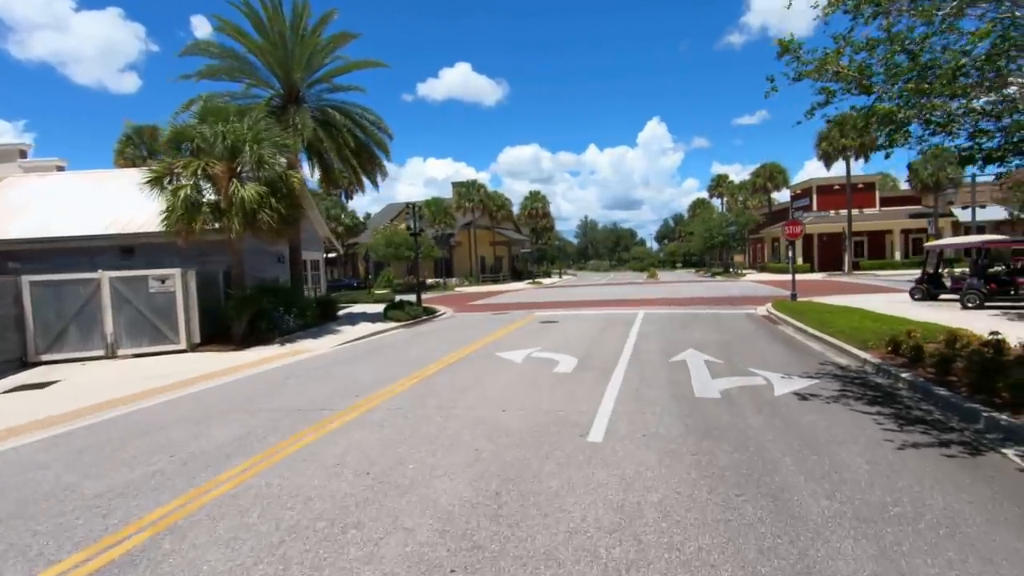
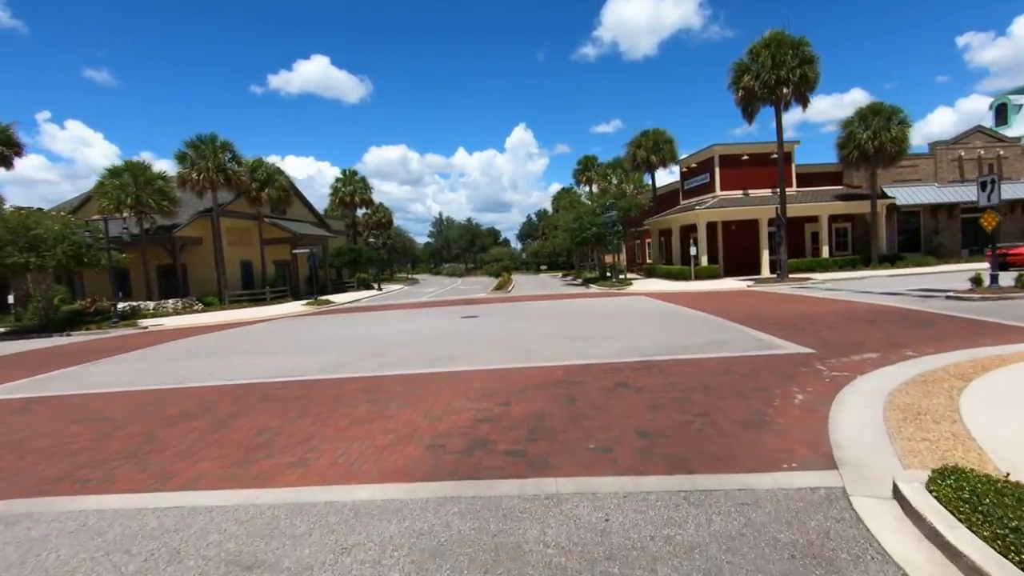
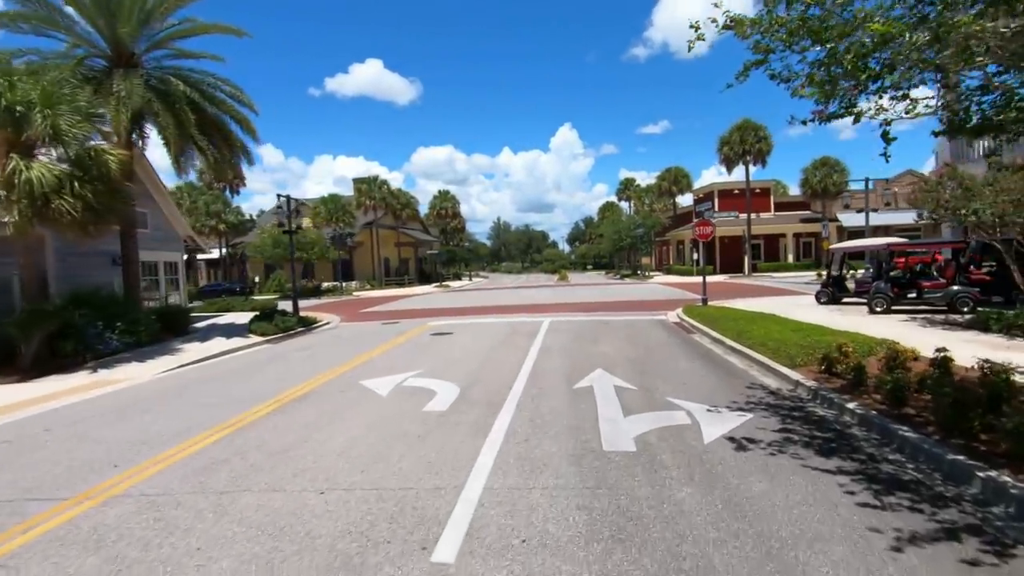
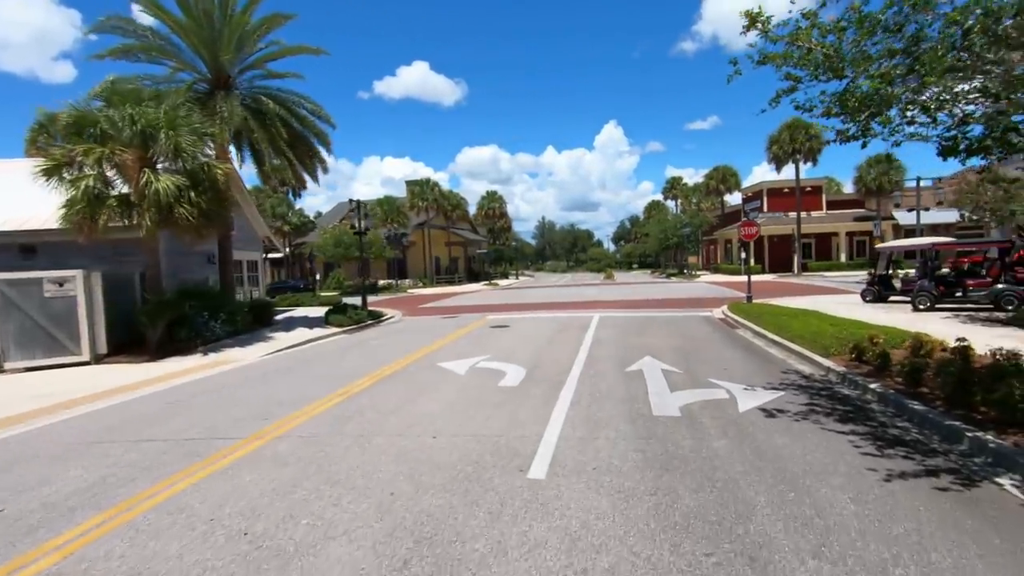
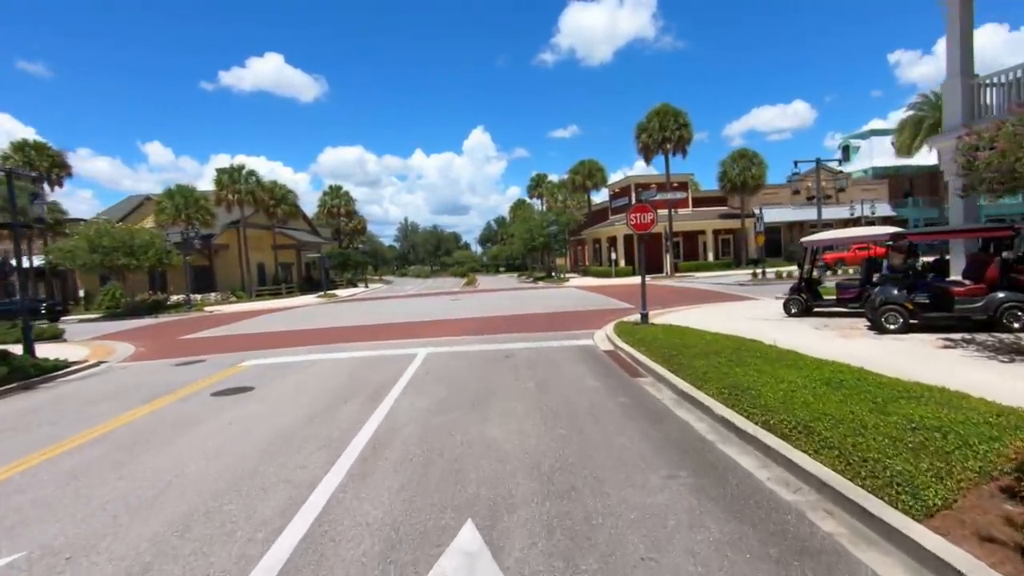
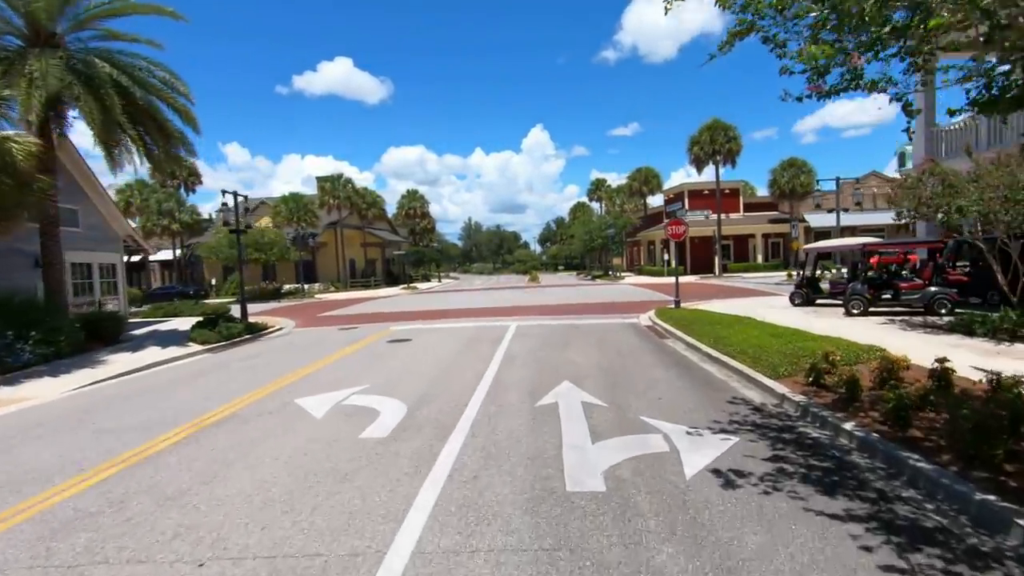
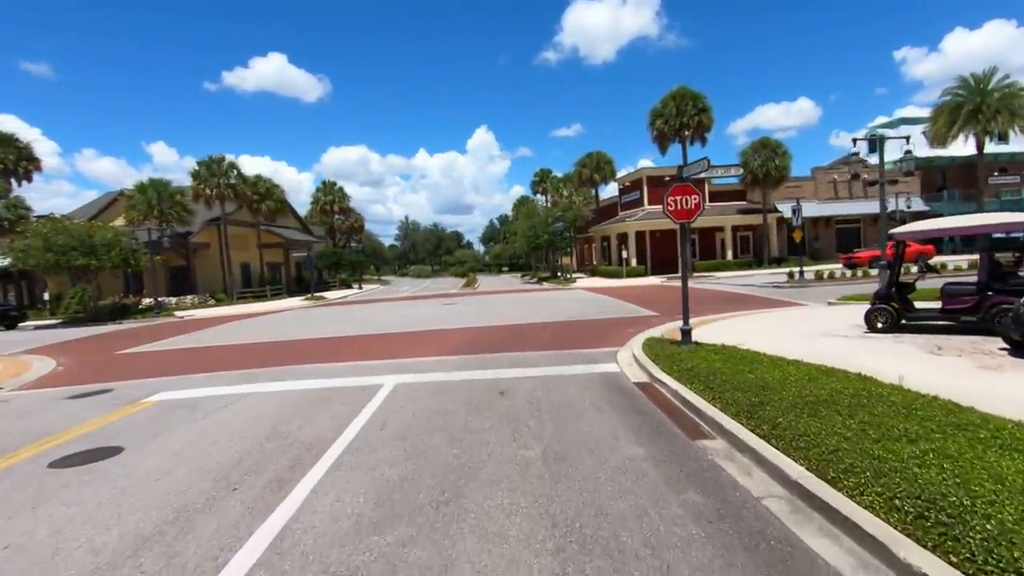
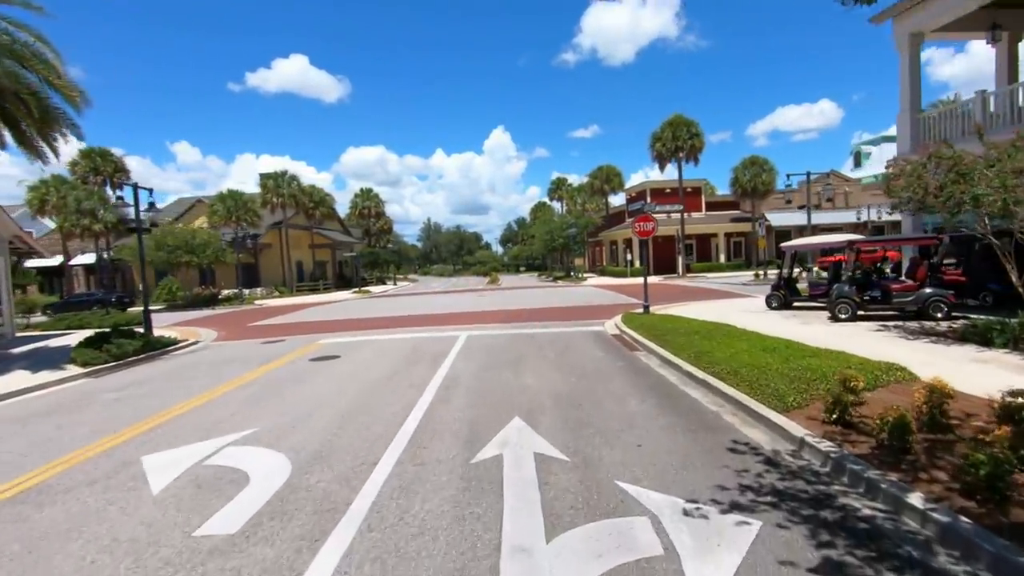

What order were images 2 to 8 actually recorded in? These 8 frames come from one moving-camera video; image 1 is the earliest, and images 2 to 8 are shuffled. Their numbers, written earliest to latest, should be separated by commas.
4, 3, 6, 8, 5, 7, 2
